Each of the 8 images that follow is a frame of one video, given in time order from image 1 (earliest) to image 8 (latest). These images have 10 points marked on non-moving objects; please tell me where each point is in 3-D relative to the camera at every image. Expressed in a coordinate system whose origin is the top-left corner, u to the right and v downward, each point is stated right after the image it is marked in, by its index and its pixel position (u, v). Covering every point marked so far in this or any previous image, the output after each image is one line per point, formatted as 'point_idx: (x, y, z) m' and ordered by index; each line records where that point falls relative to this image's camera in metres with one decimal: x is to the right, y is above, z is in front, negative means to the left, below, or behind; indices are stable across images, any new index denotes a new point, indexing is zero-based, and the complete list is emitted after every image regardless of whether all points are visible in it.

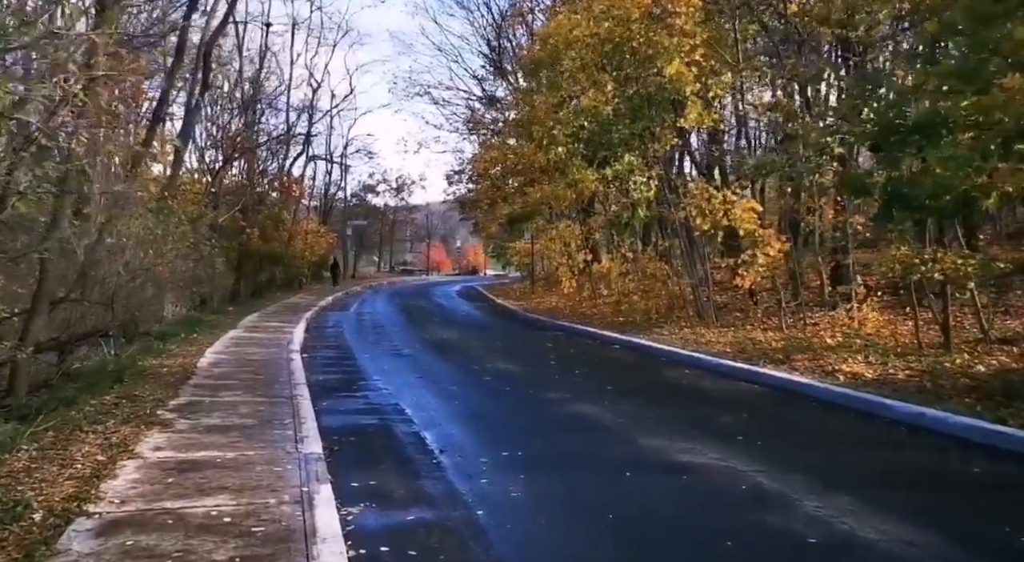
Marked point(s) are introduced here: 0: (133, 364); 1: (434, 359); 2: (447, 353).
0: (-5.2, -1.2, +14.2) m
1: (-1.4, -1.3, +17.0) m
2: (-1.2, -1.3, +17.9) m
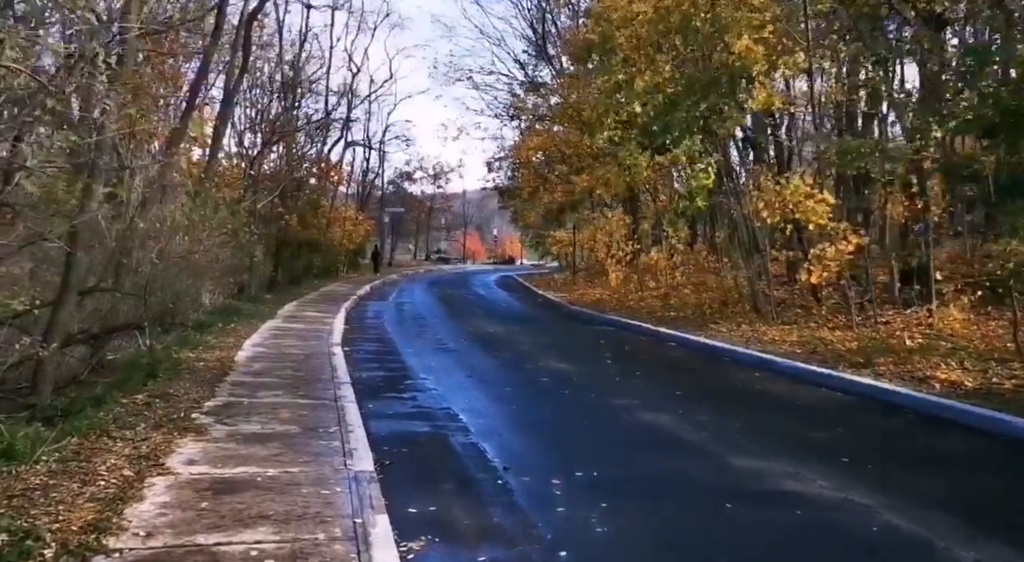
0: (-4.5, -1.0, +13.4) m
1: (-0.5, -1.2, +16.1) m
2: (-0.3, -1.1, +16.9) m
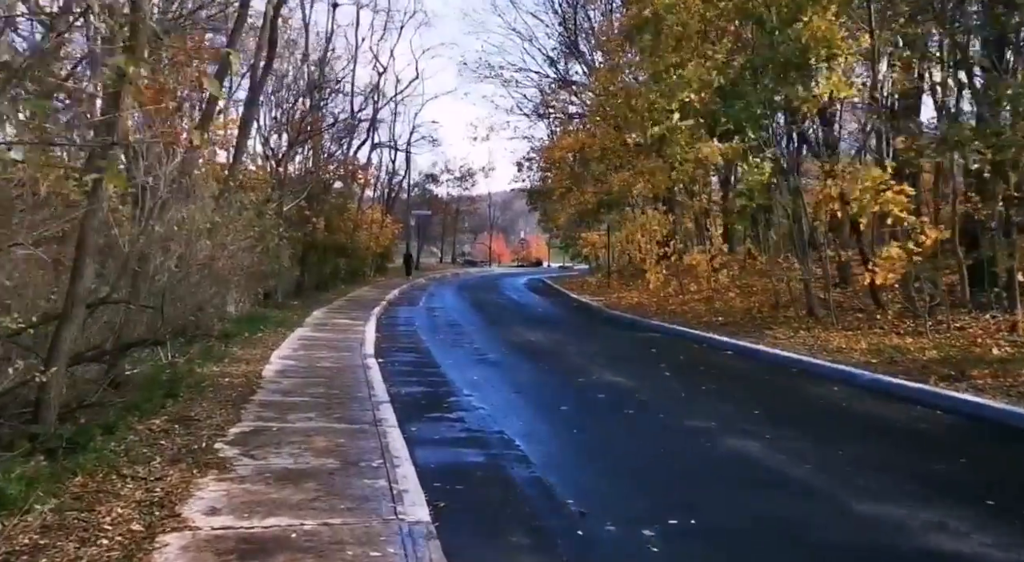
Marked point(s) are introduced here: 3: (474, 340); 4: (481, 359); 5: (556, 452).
0: (-3.8, -1.1, +12.3) m
1: (+0.2, -1.2, +14.9) m
2: (+0.4, -1.2, +15.7) m
3: (-0.7, -1.1, +19.1) m
4: (-0.5, -1.2, +16.0) m
5: (+0.4, -1.4, +8.6) m
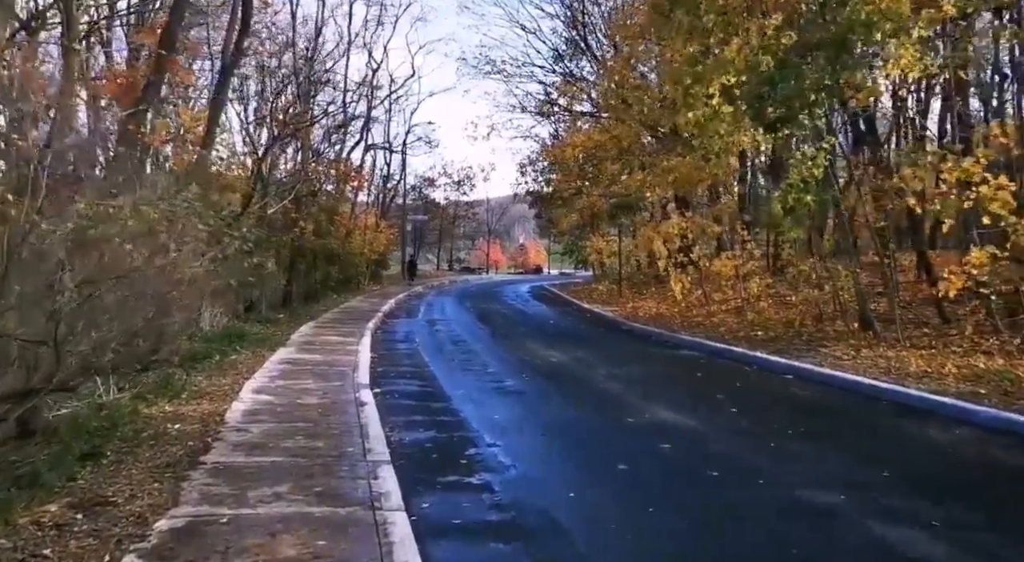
0: (-3.5, -1.3, +9.5) m
1: (+0.5, -1.4, +12.1) m
2: (+0.7, -1.4, +13.0) m
3: (-0.4, -1.3, +16.3) m
4: (-0.2, -1.4, +13.3) m
5: (+0.7, -1.6, +5.9) m
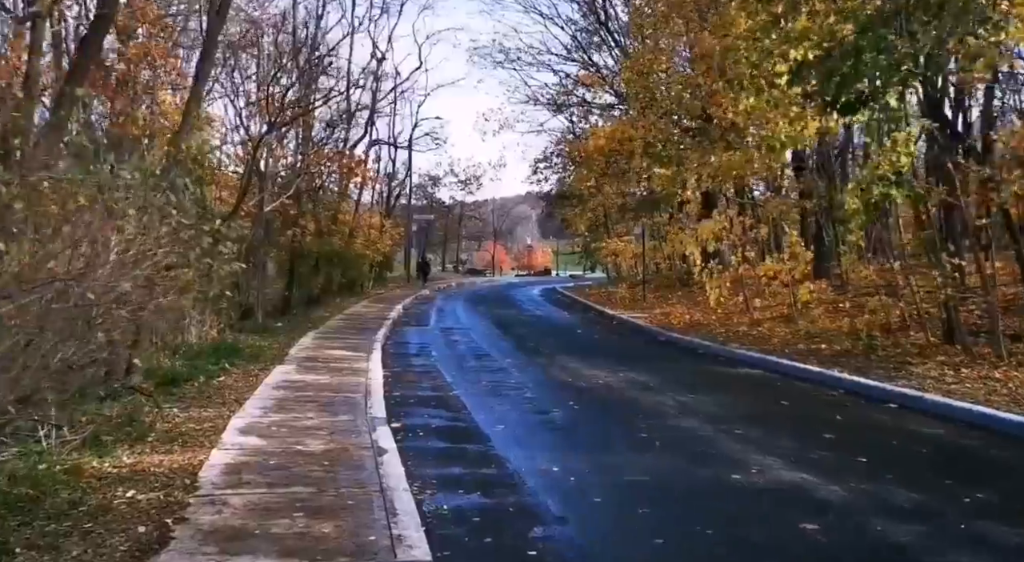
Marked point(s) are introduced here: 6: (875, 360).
0: (-3.0, -1.4, +7.0) m
1: (+1.0, -1.5, +9.6) m
2: (+1.2, -1.5, +10.4) m
3: (+0.1, -1.4, +13.8) m
4: (+0.3, -1.5, +10.7) m
5: (+1.2, -1.6, +3.3) m
6: (+5.9, -1.3, +16.7) m
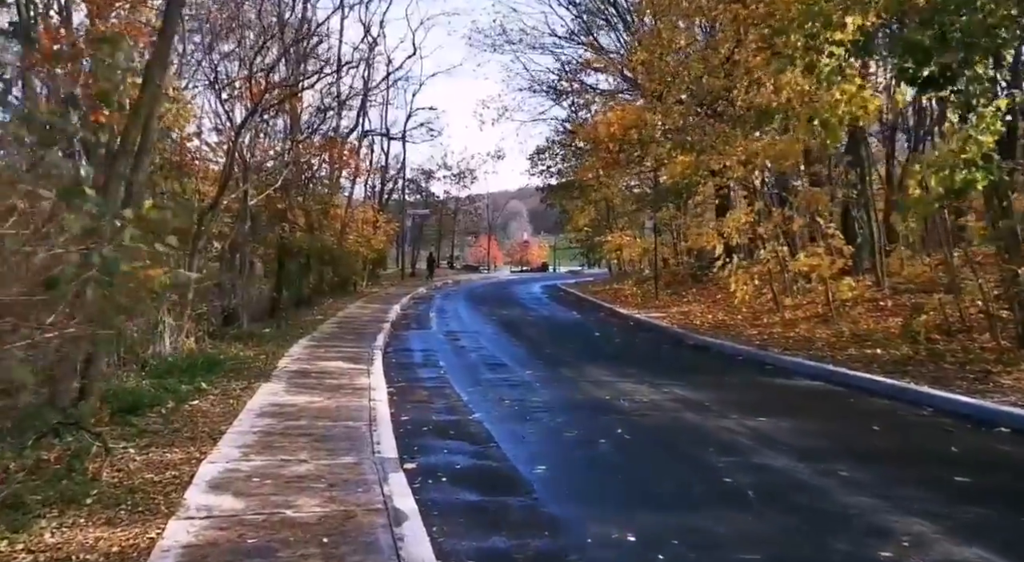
0: (-2.6, -1.4, +4.8) m
1: (+1.4, -1.5, +7.4) m
2: (+1.6, -1.5, +8.3) m
3: (+0.4, -1.4, +11.6) m
4: (+0.7, -1.5, +8.6) m
5: (+1.7, -1.7, +1.2) m
6: (+6.2, -1.2, +14.7) m
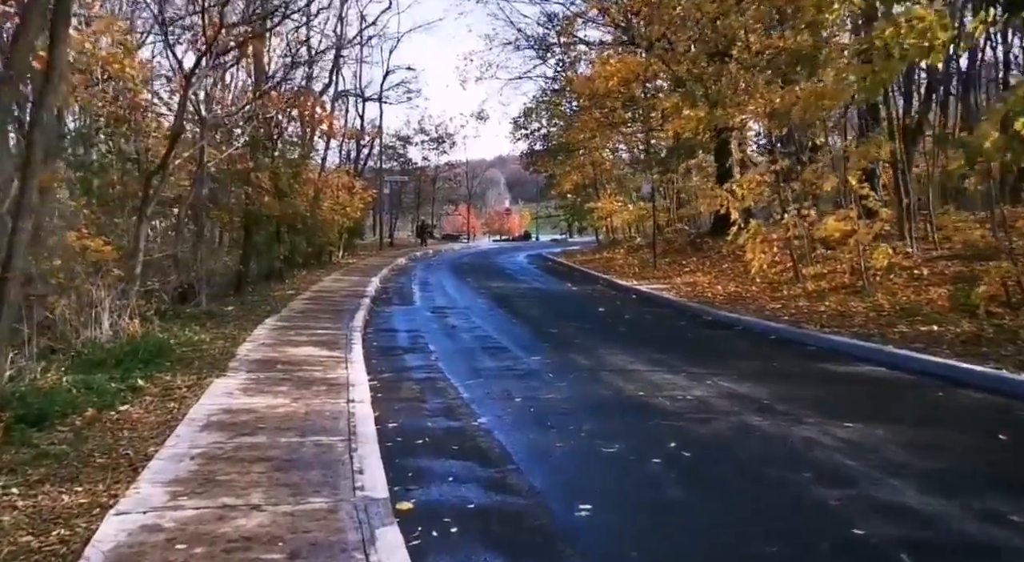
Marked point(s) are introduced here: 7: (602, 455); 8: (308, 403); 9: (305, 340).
0: (-2.3, -1.4, +2.5) m
1: (+1.6, -1.4, +5.2) m
2: (+1.8, -1.3, +6.0) m
3: (+0.6, -1.1, +9.4) m
4: (+0.9, -1.3, +6.3) m
5: (+2.0, -1.7, -1.0) m
6: (+6.3, -0.8, +12.5) m
7: (+0.7, -1.2, +7.5) m
8: (-1.8, -1.0, +8.9) m
9: (-2.7, -0.8, +13.4) m
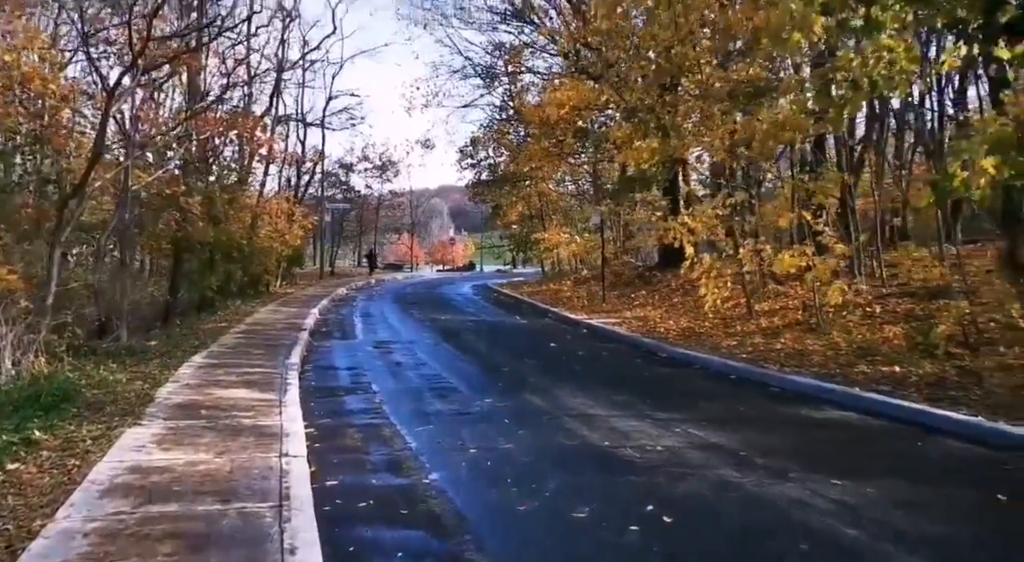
0: (-2.3, -1.5, +1.4) m
1: (+1.4, -1.6, +4.3) m
2: (+1.6, -1.5, +5.1) m
3: (+0.2, -1.4, +8.4) m
4: (+0.7, -1.6, +5.4) m
5: (+2.2, -1.8, -1.9) m
6: (+5.7, -1.3, +11.9) m
7: (+0.4, -1.5, +6.6) m
8: (-2.1, -1.3, +7.8) m
9: (-3.3, -1.2, +12.2) m
